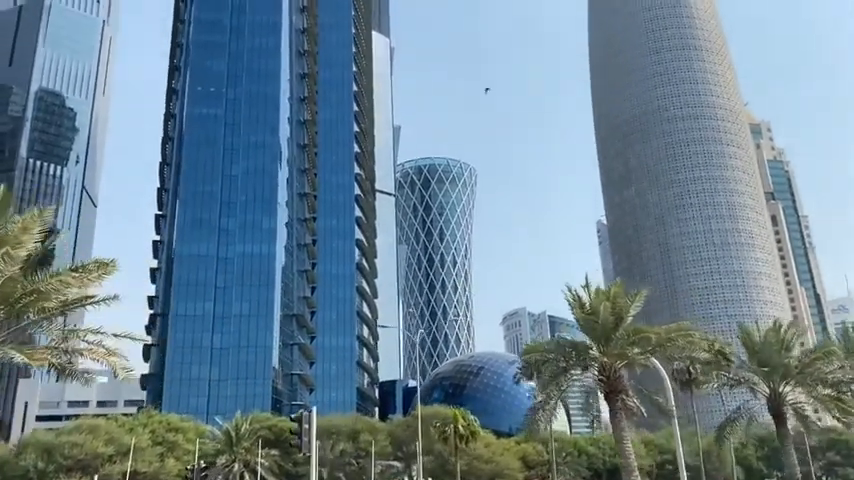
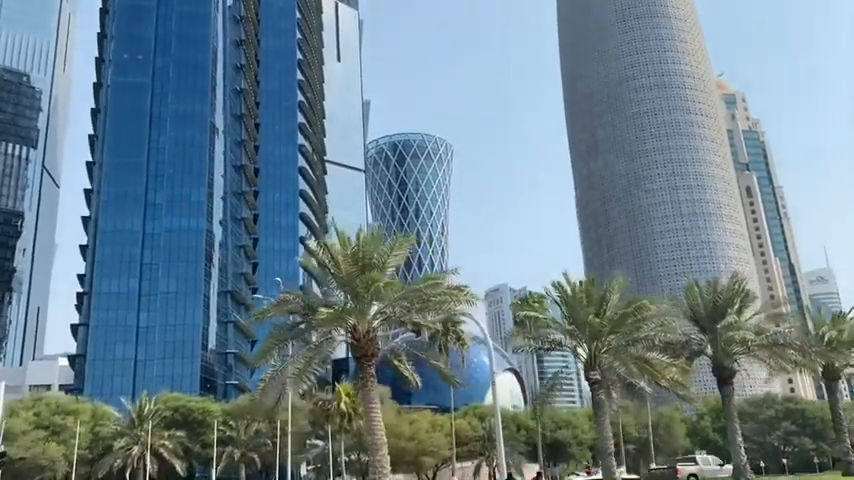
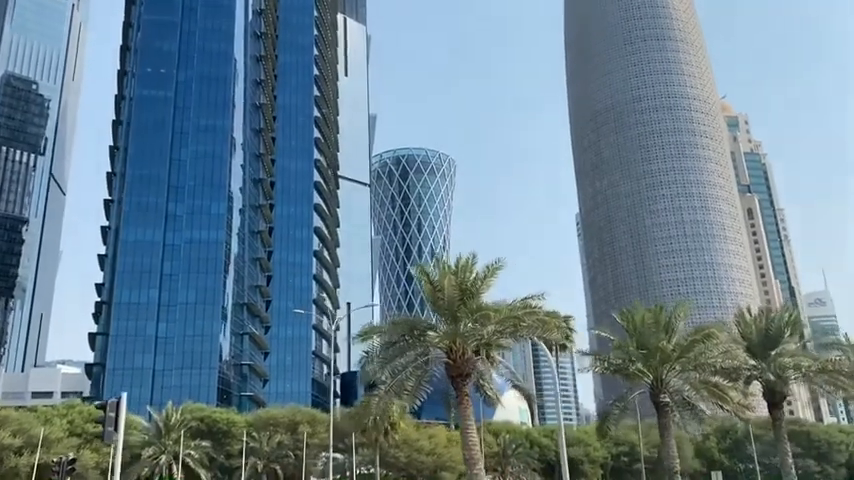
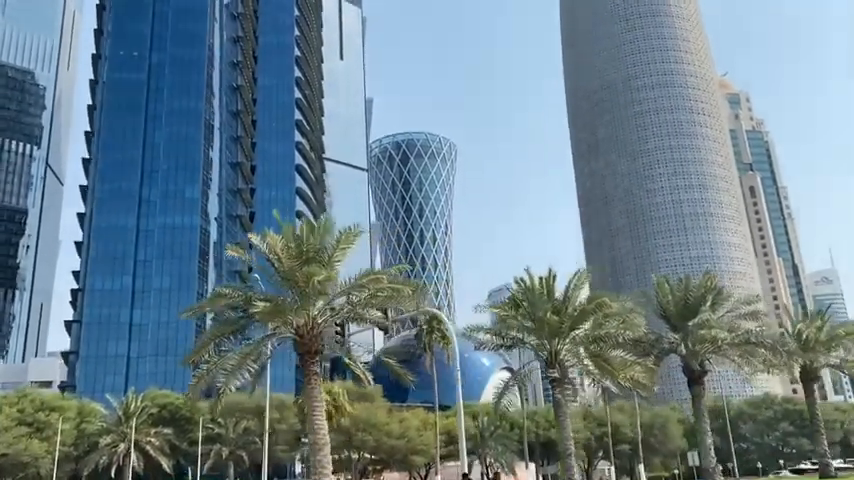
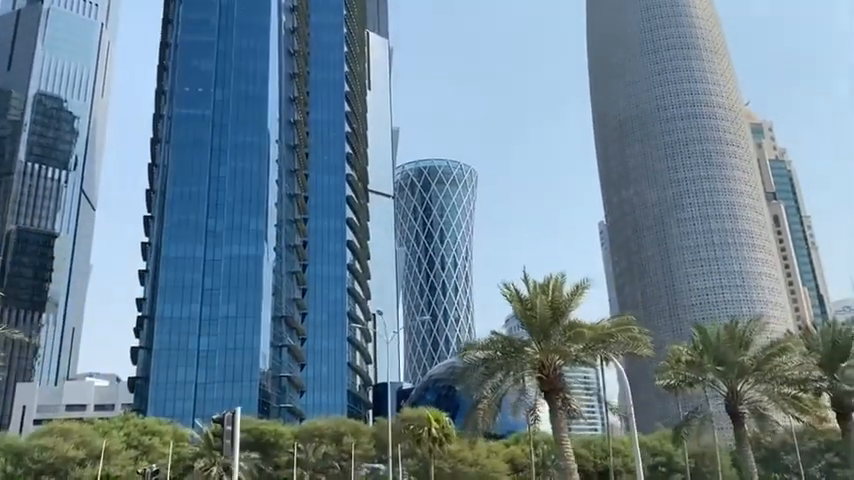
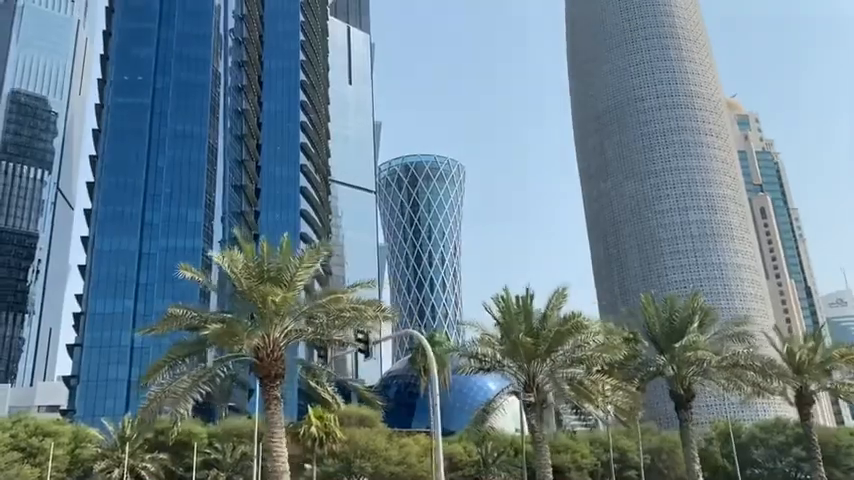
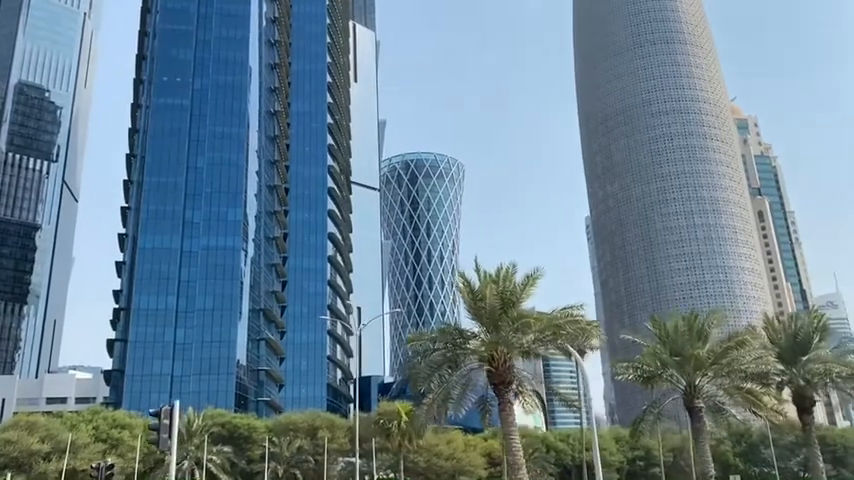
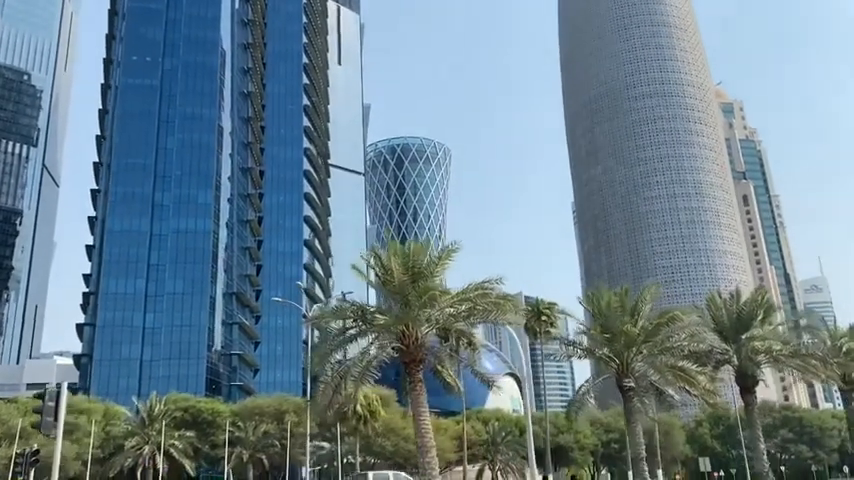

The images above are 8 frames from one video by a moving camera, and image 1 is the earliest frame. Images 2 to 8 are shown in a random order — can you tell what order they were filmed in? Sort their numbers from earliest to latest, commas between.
5, 7, 3, 8, 2, 4, 6
